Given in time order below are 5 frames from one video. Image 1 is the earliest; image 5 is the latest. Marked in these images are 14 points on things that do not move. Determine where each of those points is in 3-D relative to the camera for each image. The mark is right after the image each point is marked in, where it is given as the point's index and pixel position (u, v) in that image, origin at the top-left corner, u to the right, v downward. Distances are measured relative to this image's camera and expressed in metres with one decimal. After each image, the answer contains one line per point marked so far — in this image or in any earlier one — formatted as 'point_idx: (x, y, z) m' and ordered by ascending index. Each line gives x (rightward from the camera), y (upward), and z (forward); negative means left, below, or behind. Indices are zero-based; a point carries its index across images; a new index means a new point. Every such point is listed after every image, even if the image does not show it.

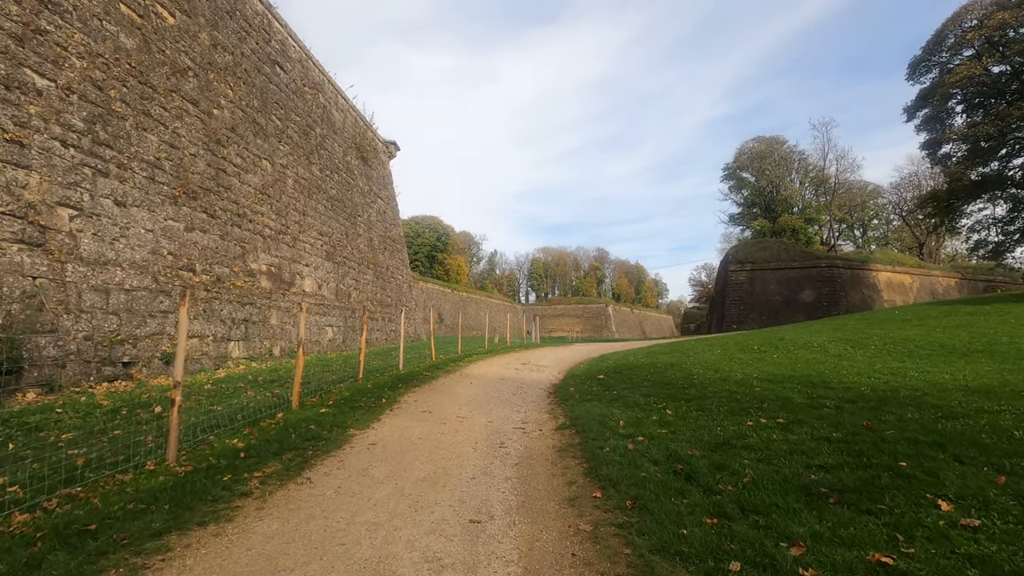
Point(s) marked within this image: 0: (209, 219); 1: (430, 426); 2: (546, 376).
0: (-7.1, +1.6, +12.6) m
1: (-1.1, -1.8, +7.1) m
2: (+0.9, -2.2, +13.6) m
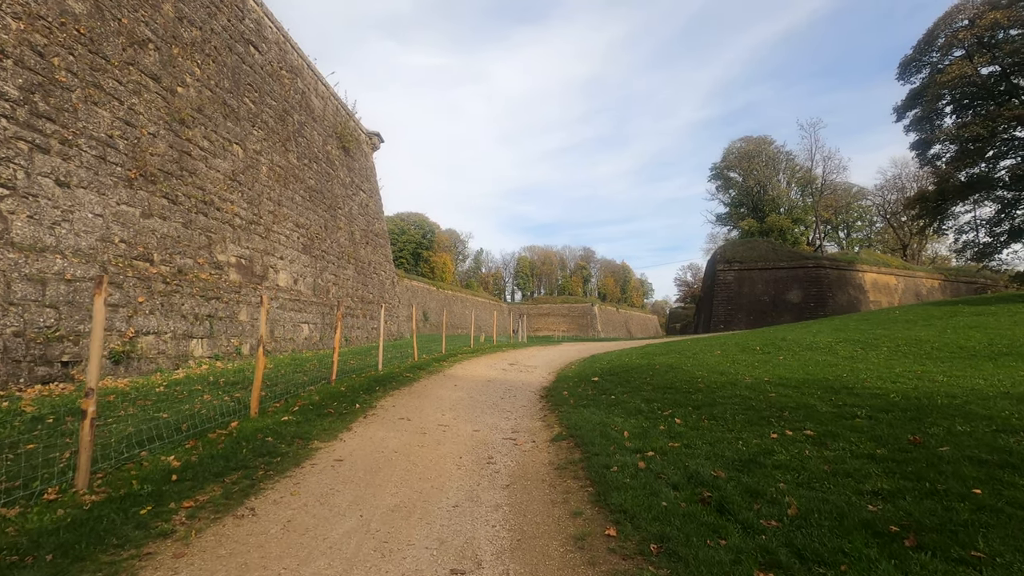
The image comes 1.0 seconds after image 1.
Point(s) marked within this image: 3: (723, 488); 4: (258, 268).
0: (-7.4, +1.8, +11.5) m
1: (-1.2, -1.7, +6.2) m
2: (+0.6, -2.1, +12.7) m
3: (+1.6, -1.5, +4.0) m
4: (-7.0, +0.6, +14.8) m
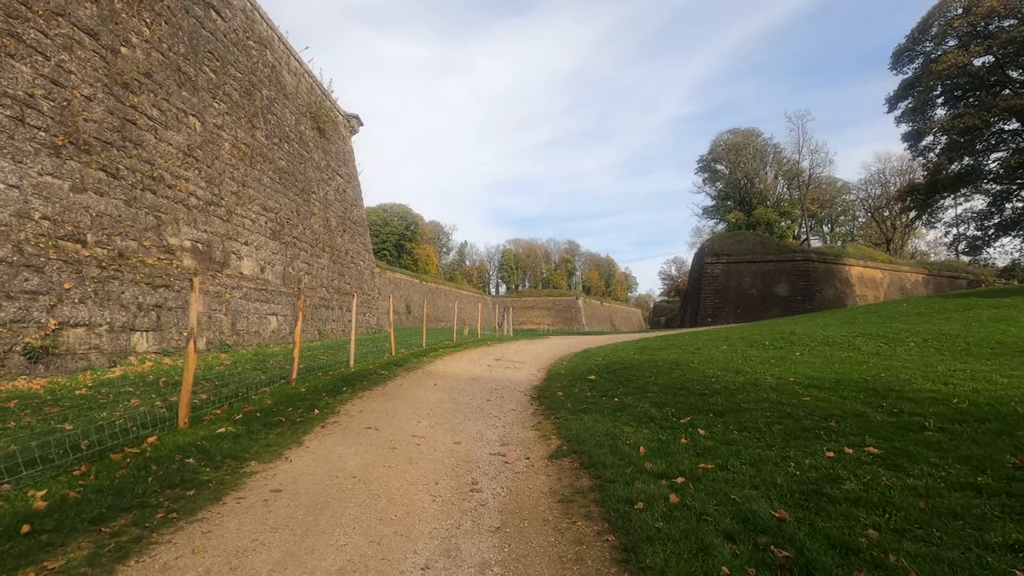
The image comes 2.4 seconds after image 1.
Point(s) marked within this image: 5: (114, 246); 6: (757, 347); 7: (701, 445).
0: (-7.6, +2.1, +10.1) m
1: (-1.3, -1.6, +5.0) m
2: (+0.3, -1.9, +11.6) m
3: (+1.5, -1.4, +2.9) m
4: (-7.4, +0.9, +13.4) m
5: (-7.4, +0.8, +9.9) m
6: (+4.9, -1.2, +10.6) m
7: (+1.7, -1.4, +4.9) m
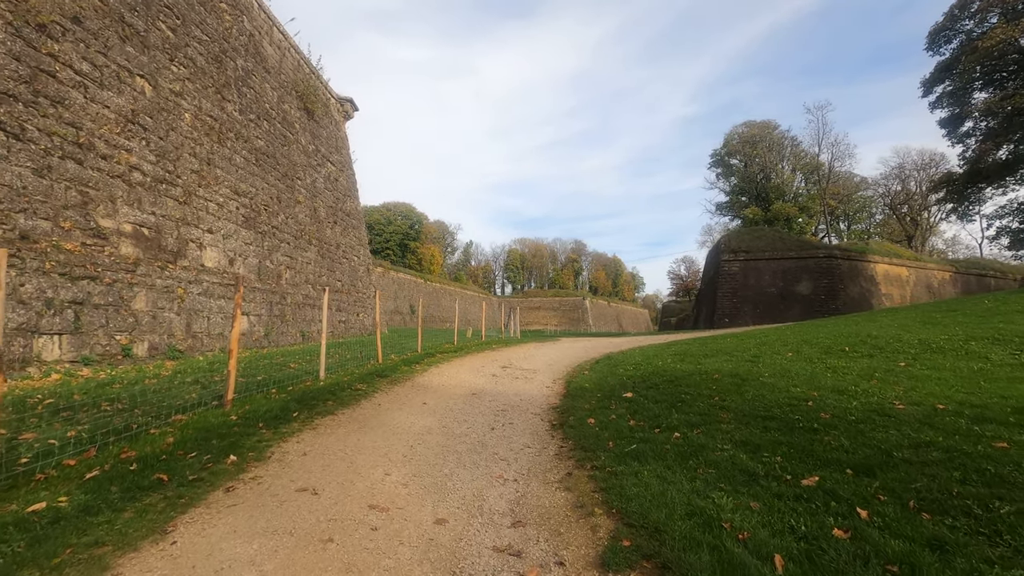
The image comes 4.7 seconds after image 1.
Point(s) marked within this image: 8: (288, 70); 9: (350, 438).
0: (-7.4, +2.2, +7.9) m
1: (-1.2, -1.4, +2.8) m
2: (+0.5, -1.7, +9.3) m
3: (+1.6, -1.2, +0.6) m
4: (-7.2, +1.0, +11.2) m
5: (-7.2, +0.9, +7.7) m
6: (+5.0, -1.0, +8.3) m
7: (+1.9, -1.3, +2.7) m
8: (-8.2, +8.0, +19.6) m
9: (-1.7, -1.5, +5.5) m
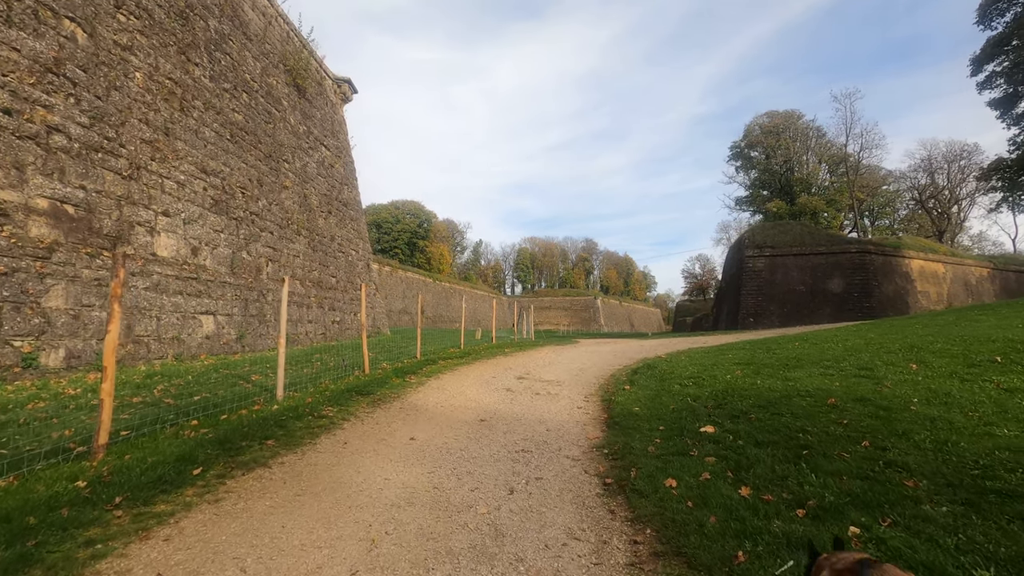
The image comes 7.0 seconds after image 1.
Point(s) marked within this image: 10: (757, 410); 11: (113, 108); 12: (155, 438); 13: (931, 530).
0: (-7.2, +2.3, +5.8) m
1: (-1.0, -1.3, +0.5) m
2: (+0.7, -1.6, +7.0) m
3: (+1.8, -1.1, -1.7) m
4: (-6.9, +1.1, +9.0) m
5: (-6.9, +1.0, +5.6) m
6: (+5.3, -0.9, +5.9) m
7: (+2.0, -1.2, +0.4) m
8: (-7.8, +8.1, +17.4) m
9: (-1.4, -1.4, +3.2) m
10: (+2.5, -1.2, +5.5) m
11: (-7.2, +3.2, +9.7) m
12: (-3.0, -1.2, +4.5) m
13: (+2.1, -1.2, +2.7) m
